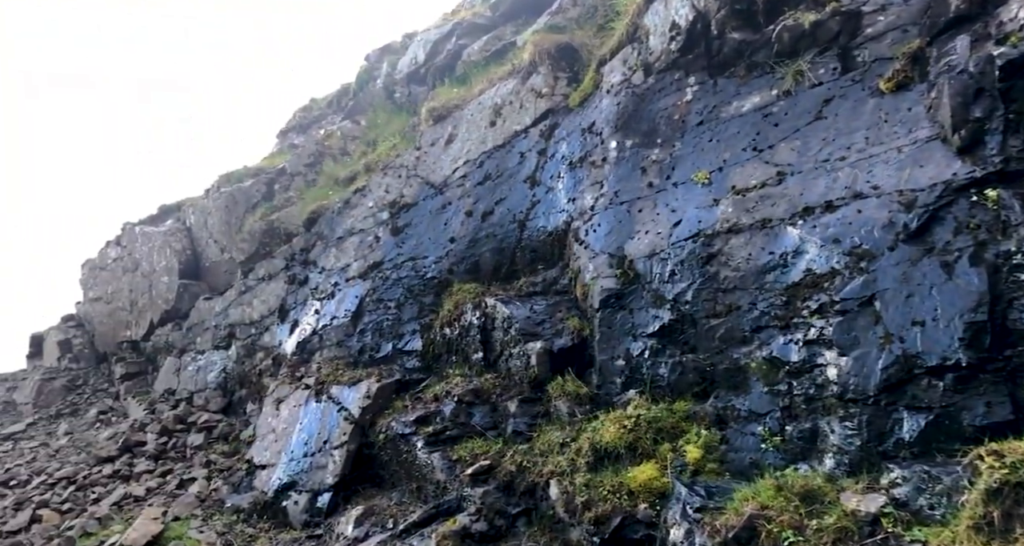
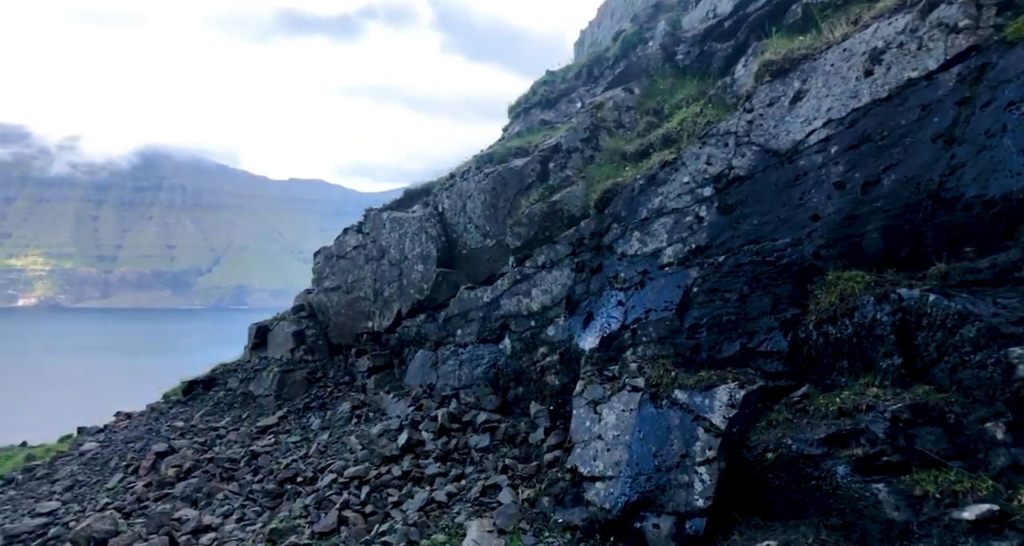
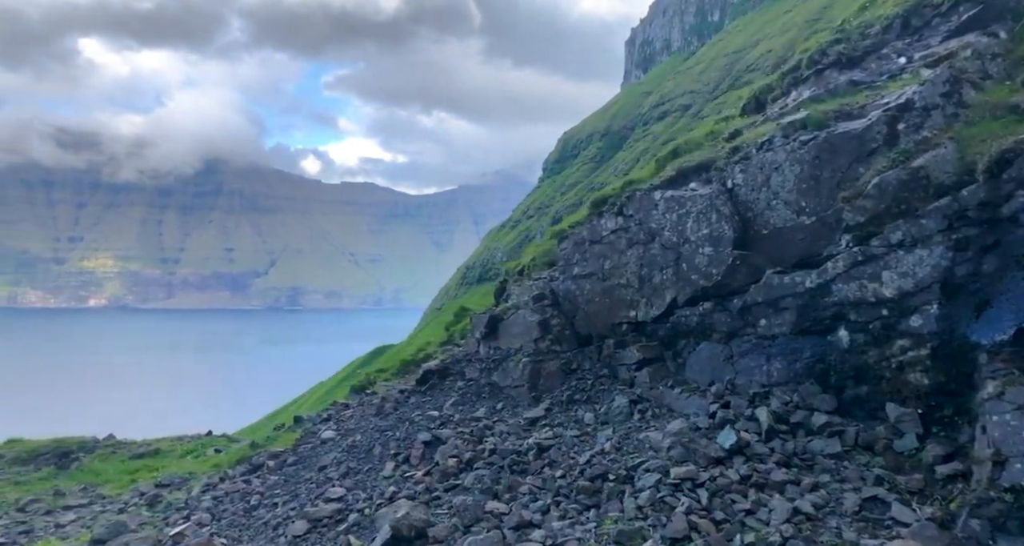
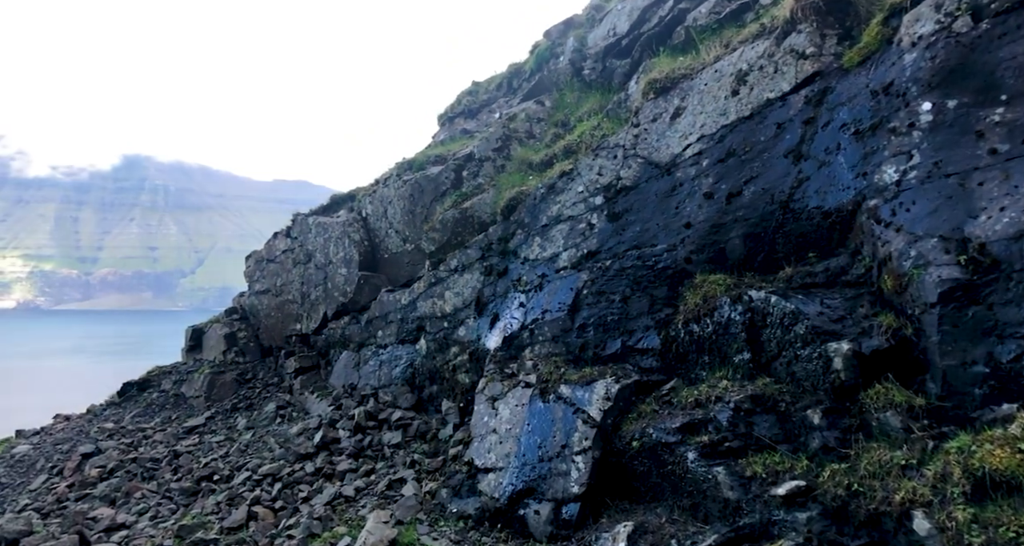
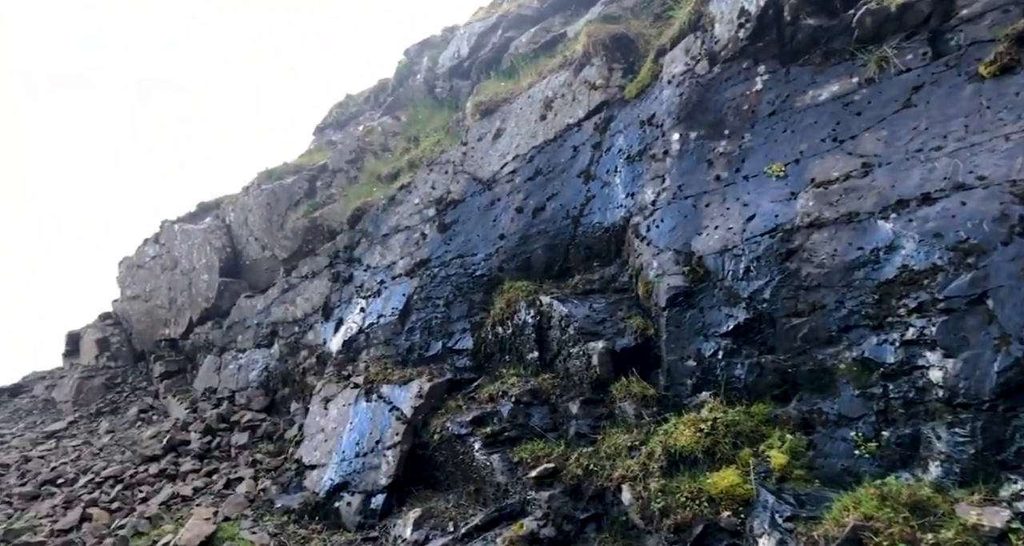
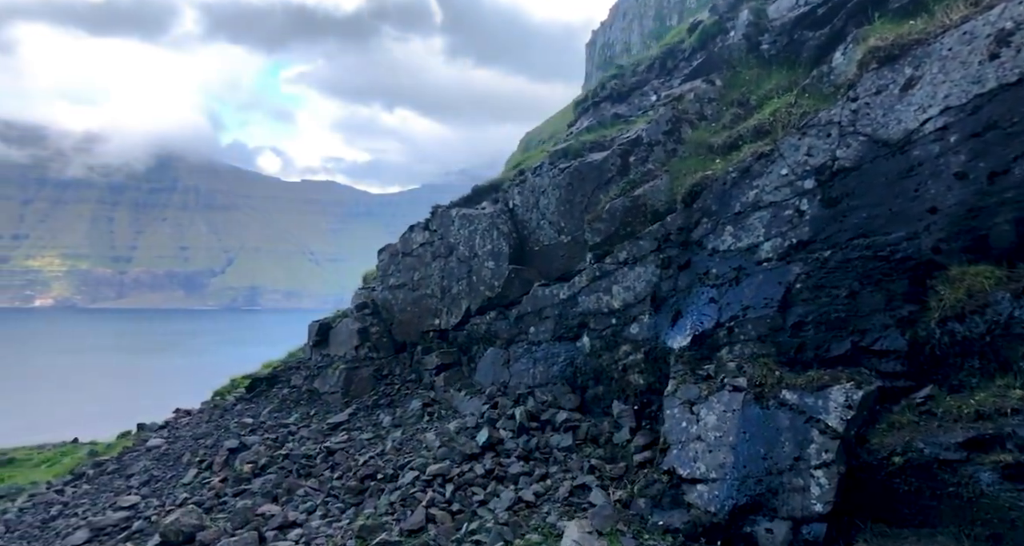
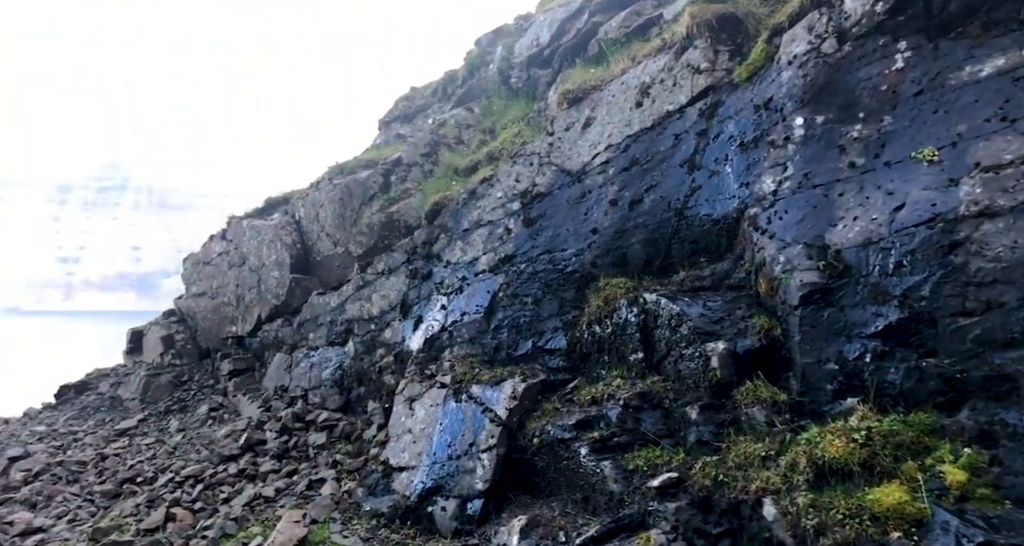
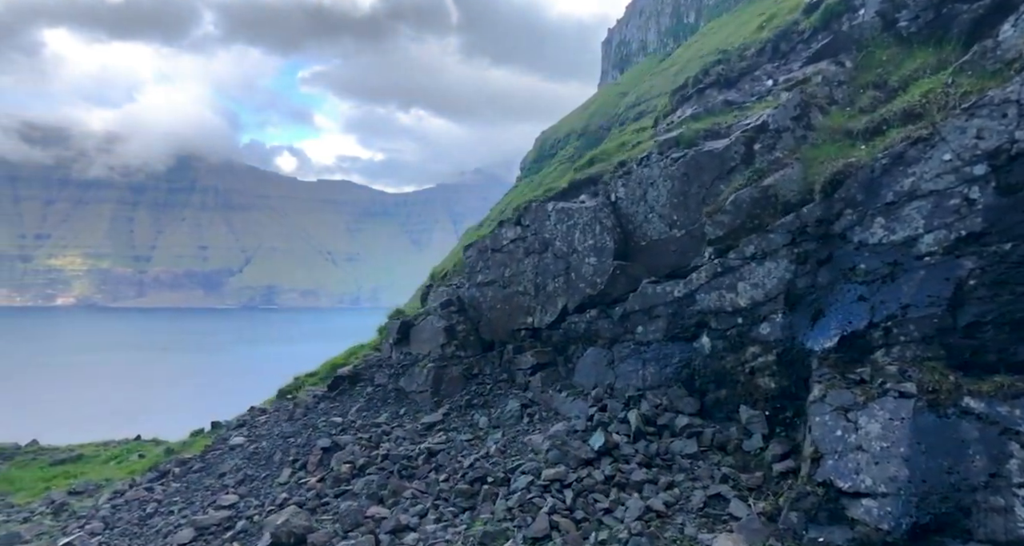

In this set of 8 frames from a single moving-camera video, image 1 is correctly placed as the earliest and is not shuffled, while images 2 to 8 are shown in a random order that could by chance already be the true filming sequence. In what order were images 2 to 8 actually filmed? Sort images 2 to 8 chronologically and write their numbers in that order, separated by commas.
5, 7, 4, 2, 6, 8, 3
